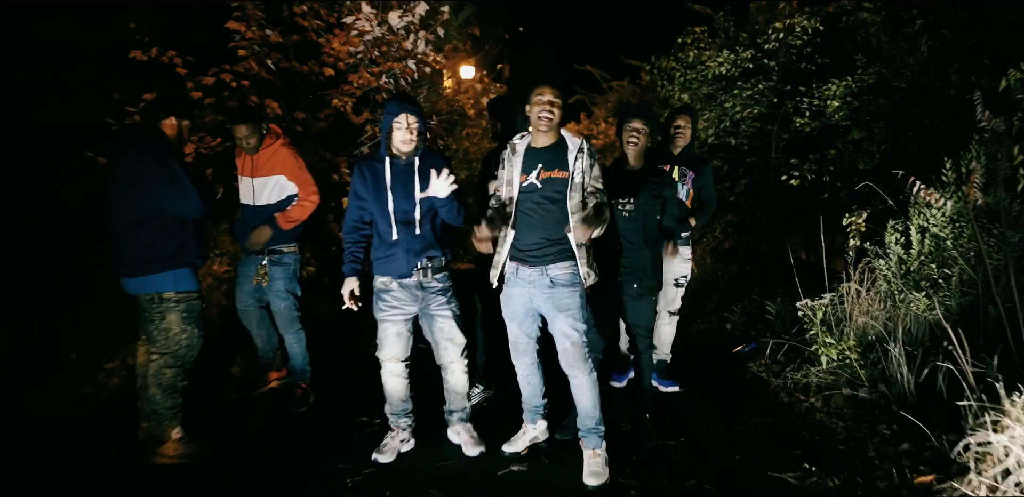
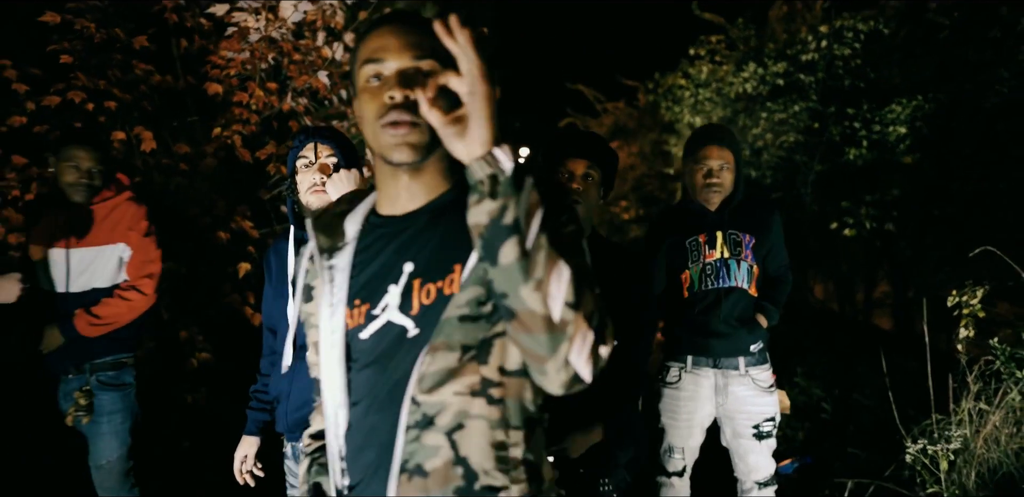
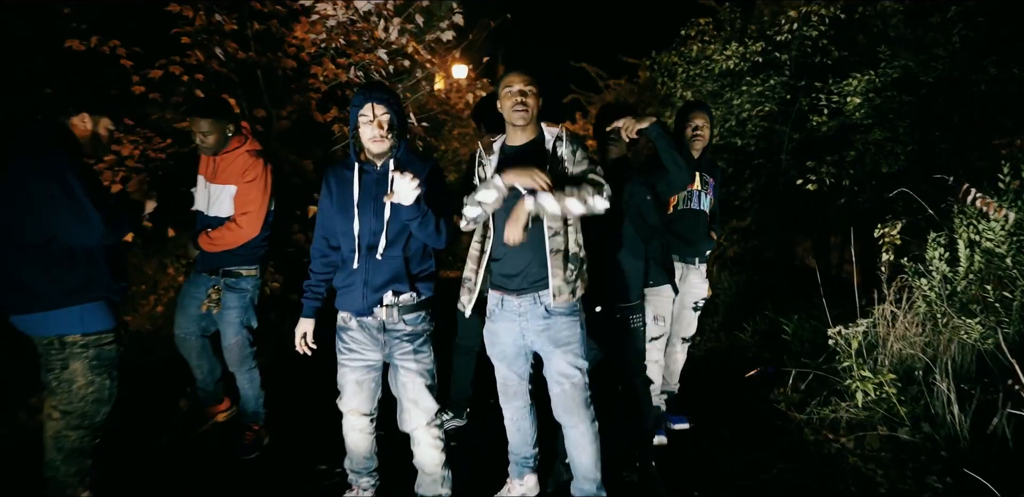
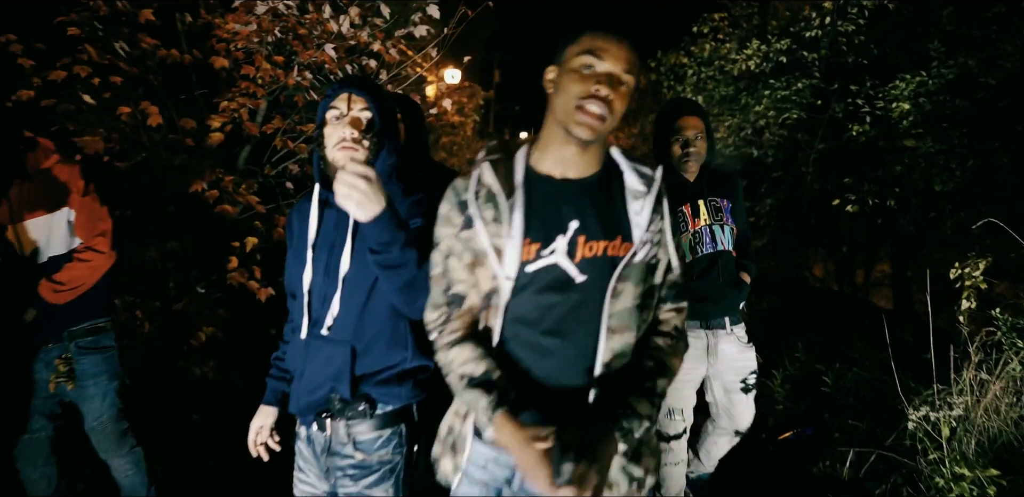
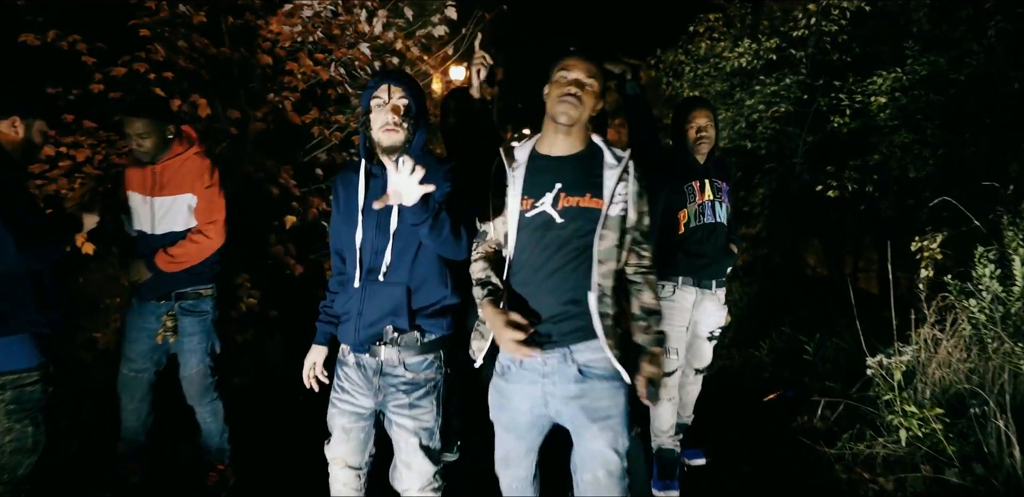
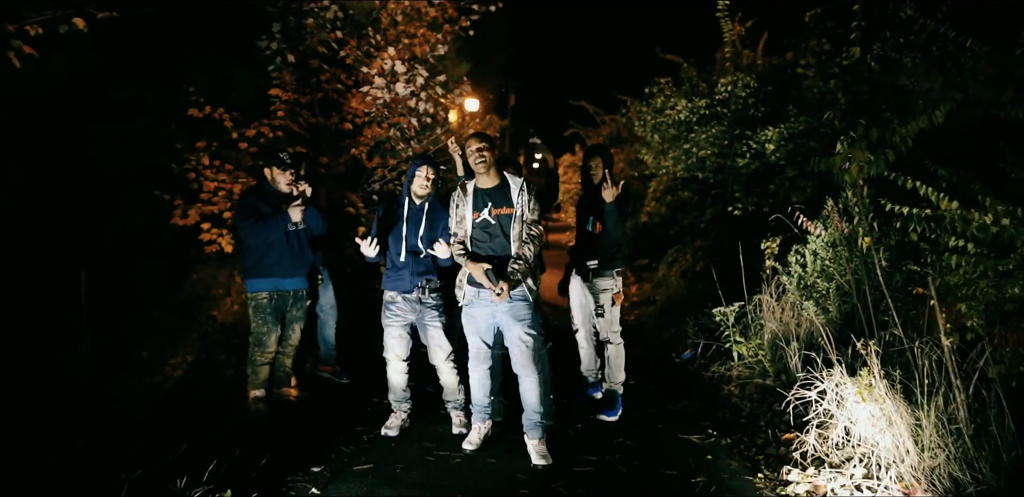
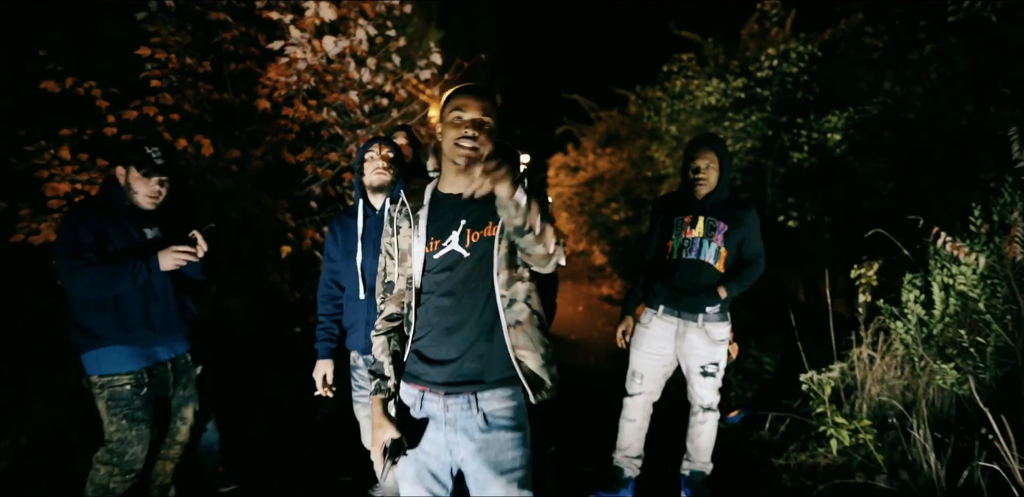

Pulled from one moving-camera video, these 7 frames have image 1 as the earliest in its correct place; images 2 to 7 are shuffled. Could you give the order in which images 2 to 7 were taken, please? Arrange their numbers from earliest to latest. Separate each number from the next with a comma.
3, 5, 4, 2, 7, 6
